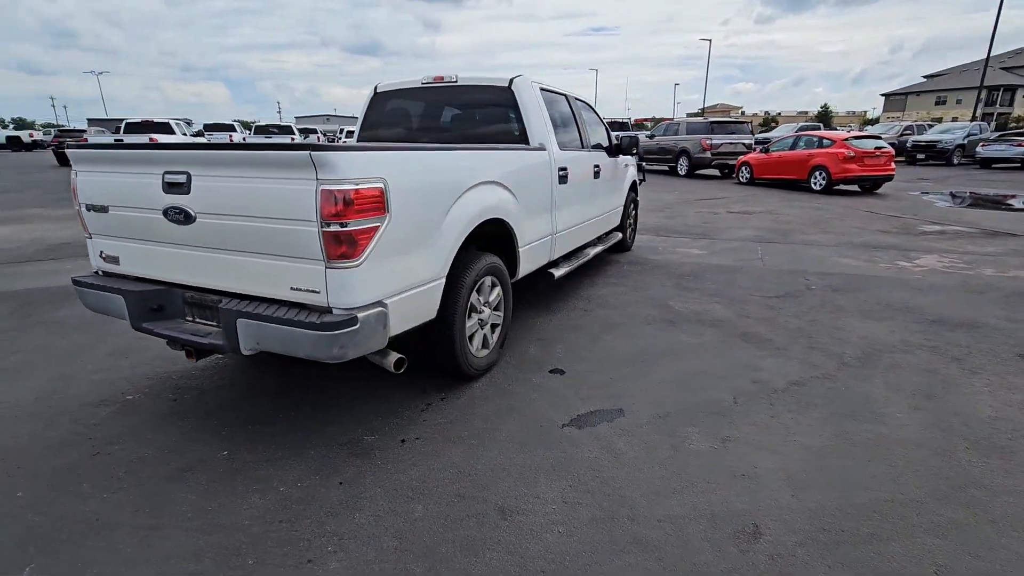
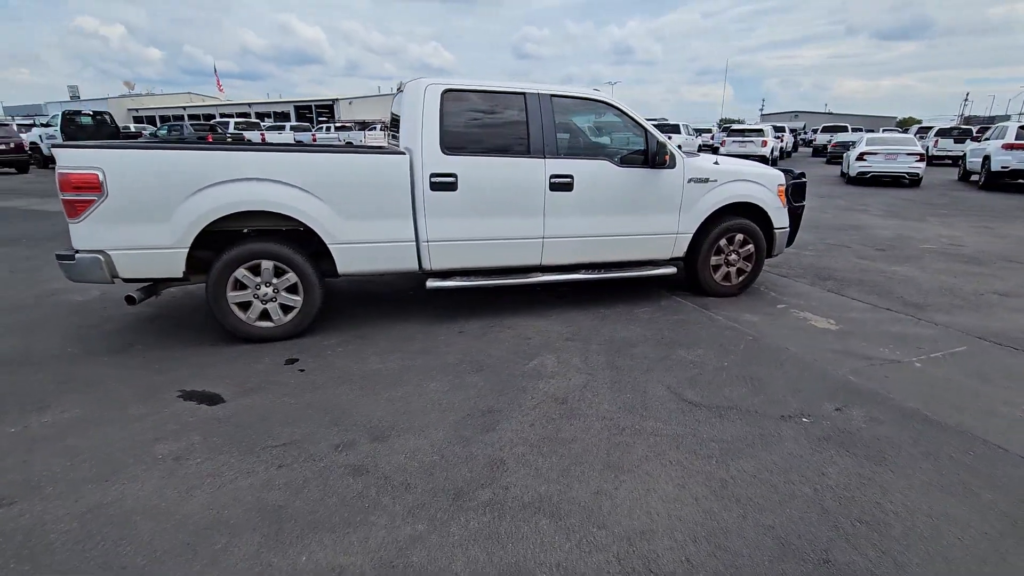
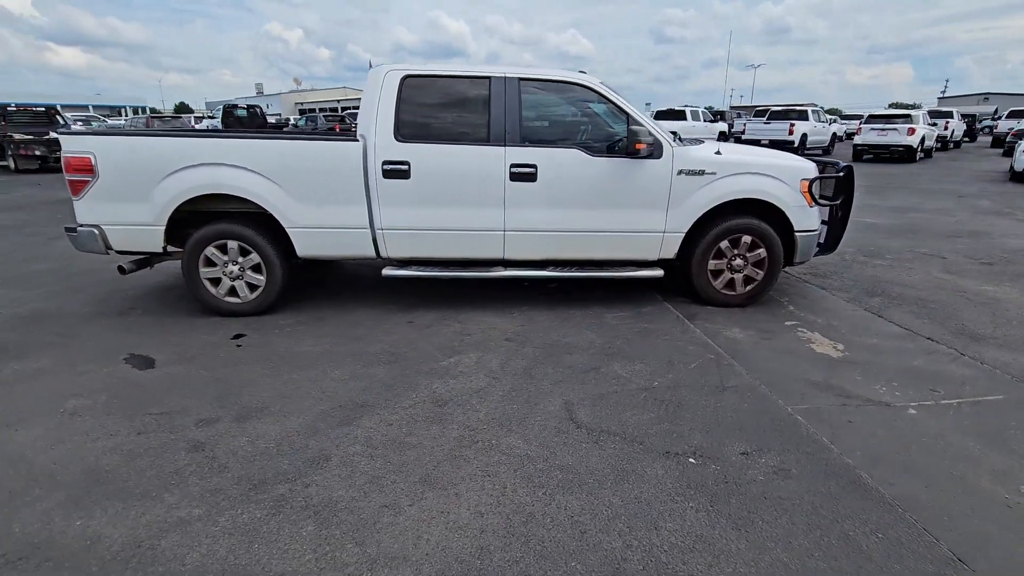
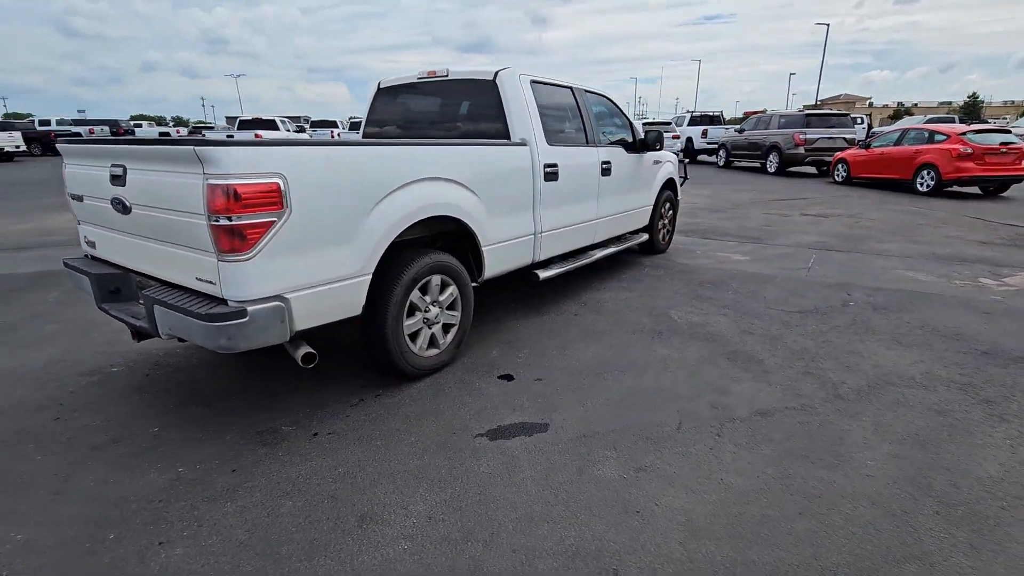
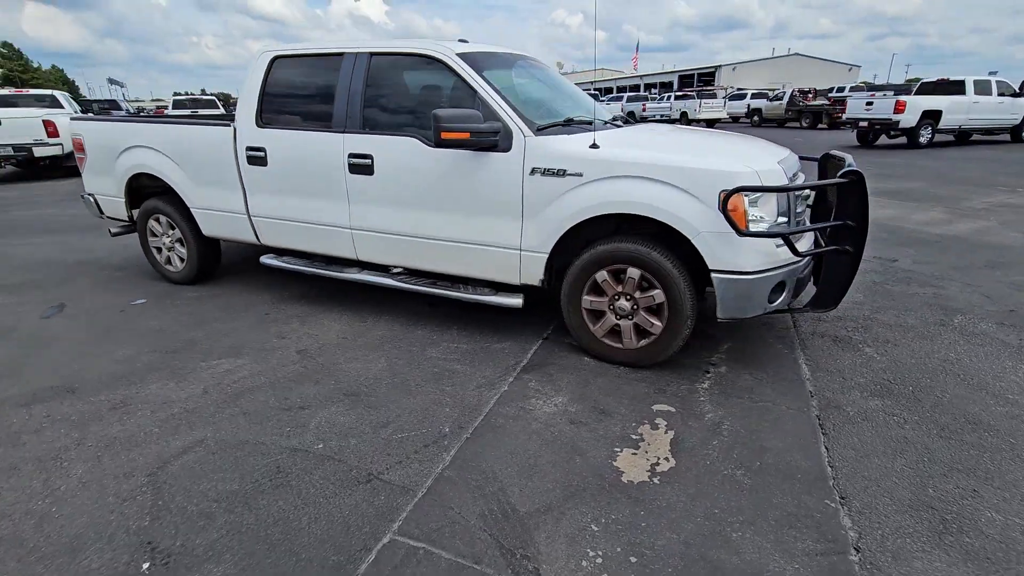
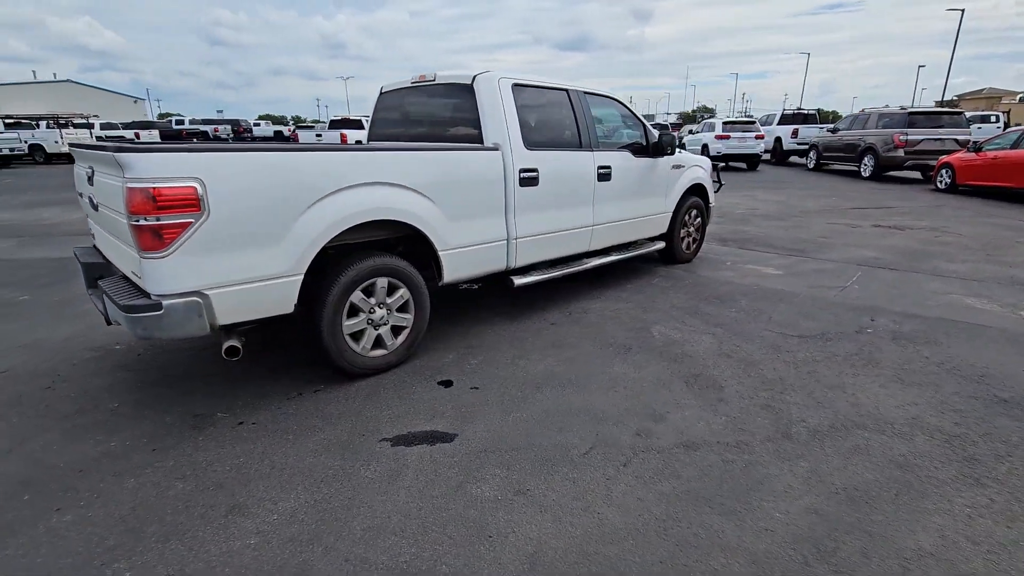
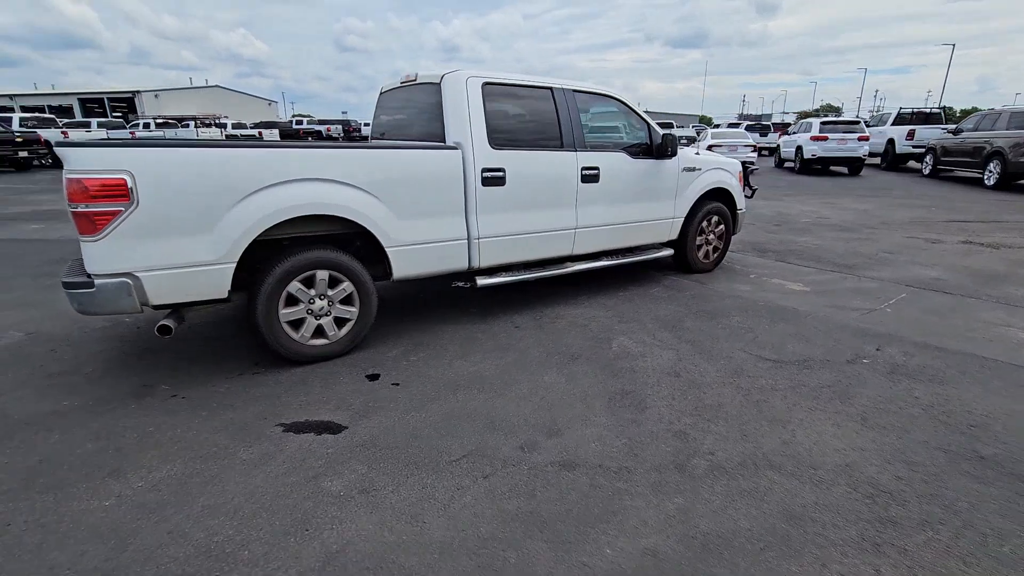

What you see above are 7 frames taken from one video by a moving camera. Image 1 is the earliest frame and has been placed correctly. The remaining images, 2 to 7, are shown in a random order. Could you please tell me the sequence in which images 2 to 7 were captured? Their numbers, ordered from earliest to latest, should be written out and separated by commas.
4, 6, 7, 2, 3, 5
